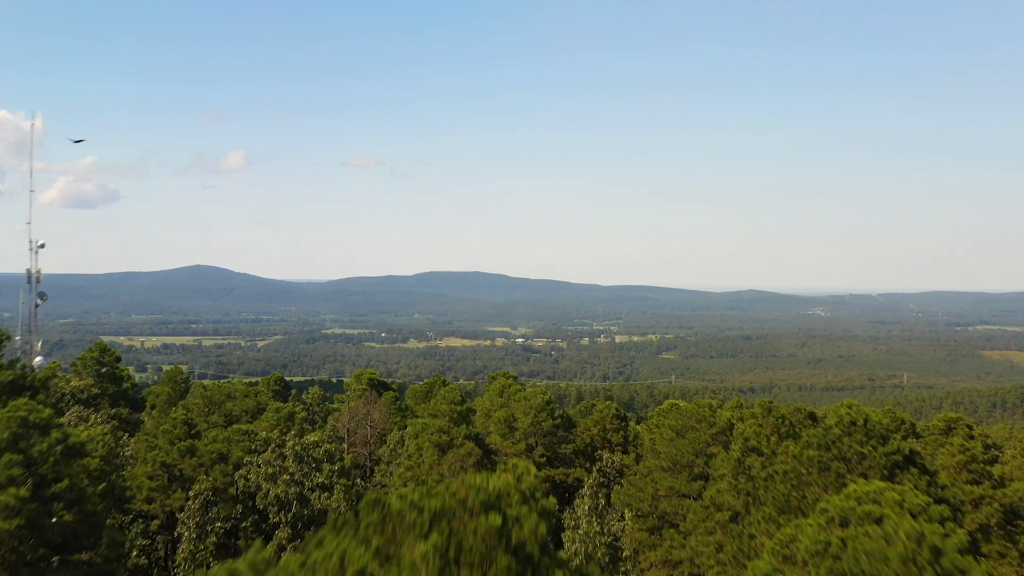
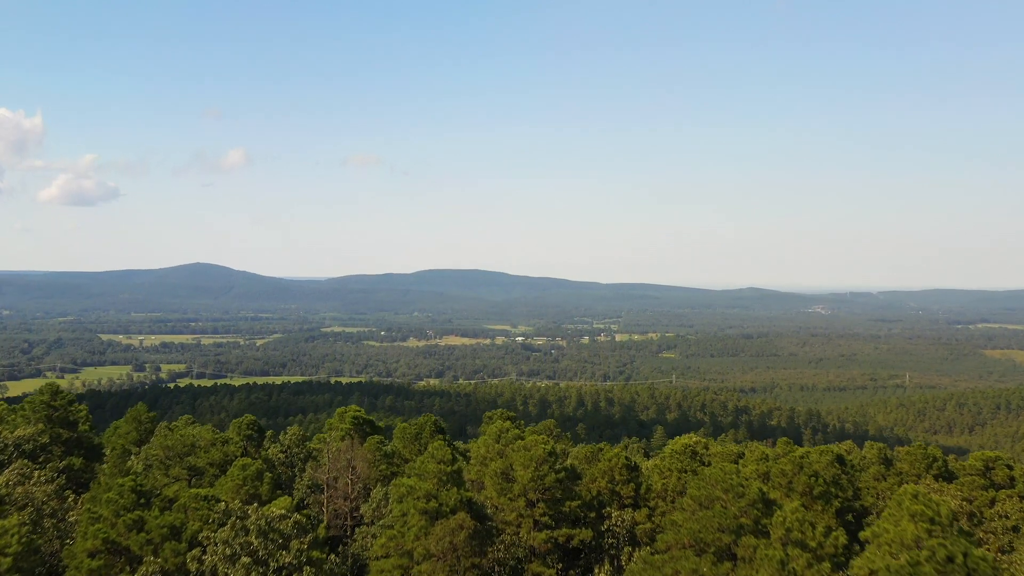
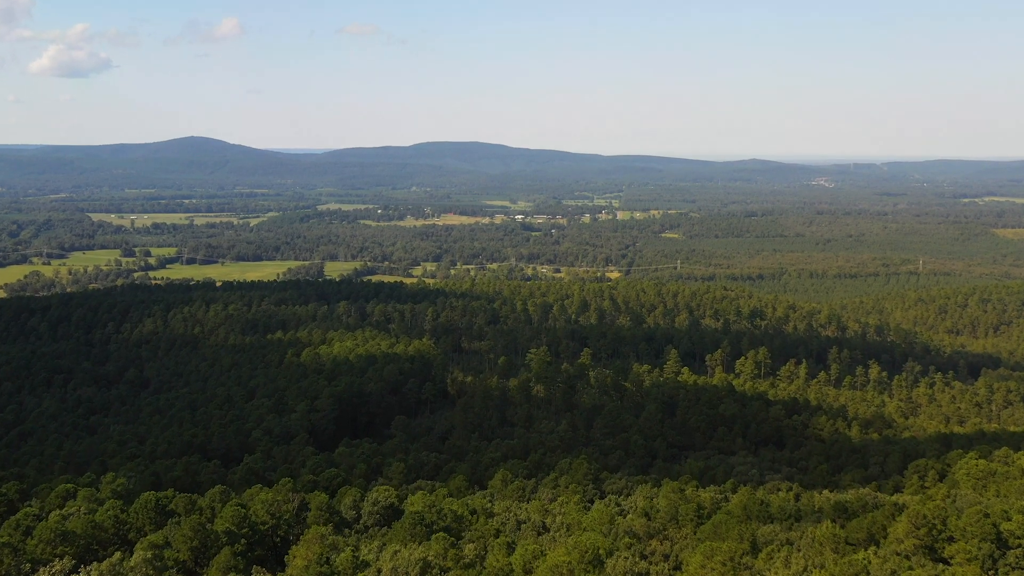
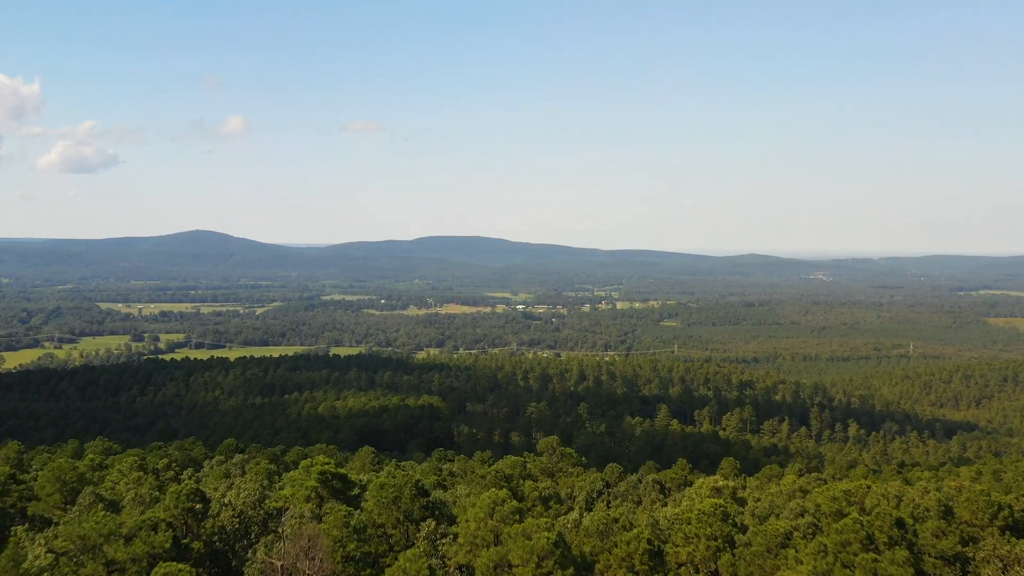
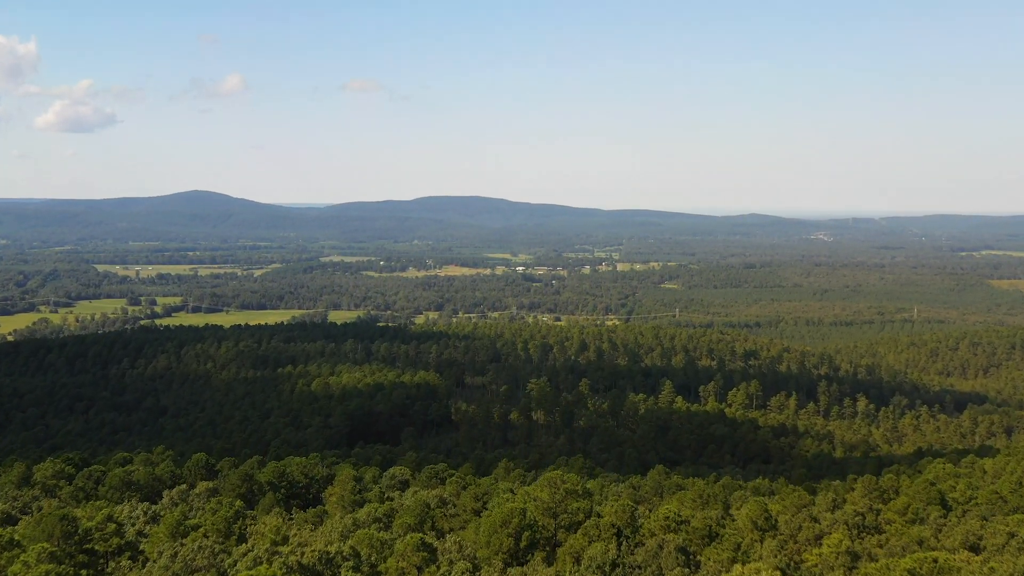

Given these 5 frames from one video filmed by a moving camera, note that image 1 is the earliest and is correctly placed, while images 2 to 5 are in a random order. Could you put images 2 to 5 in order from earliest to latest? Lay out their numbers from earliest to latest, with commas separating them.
2, 4, 5, 3
